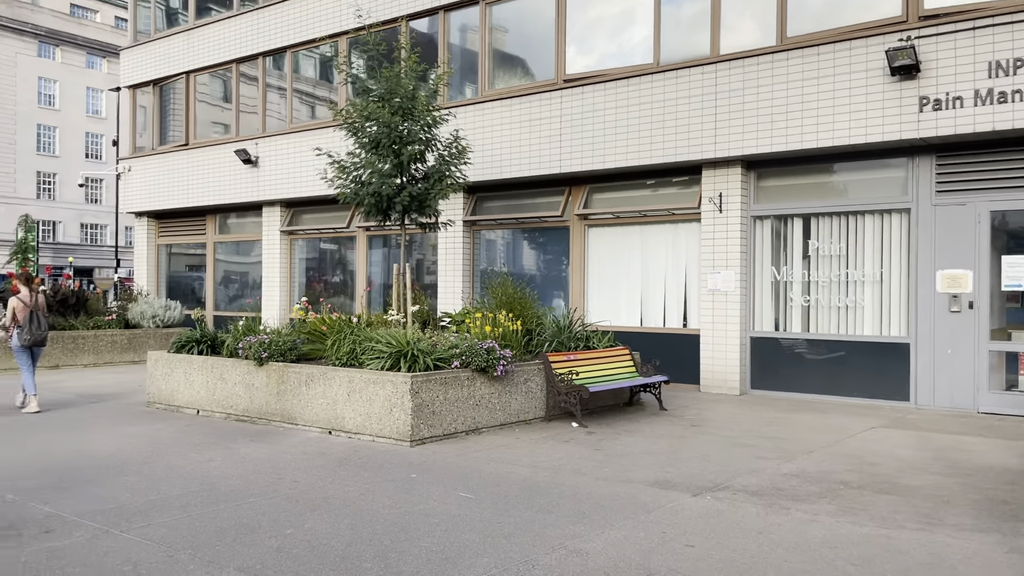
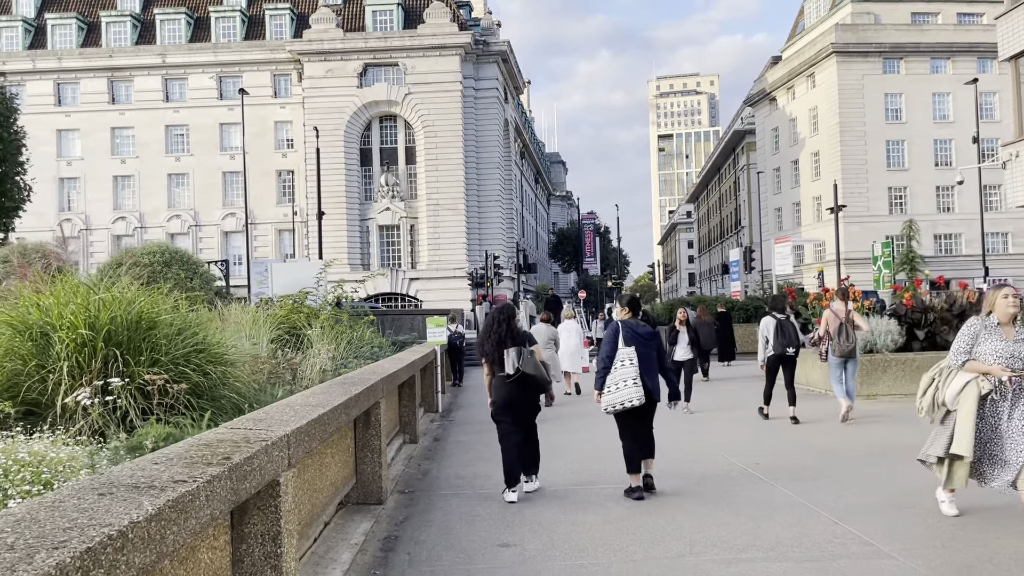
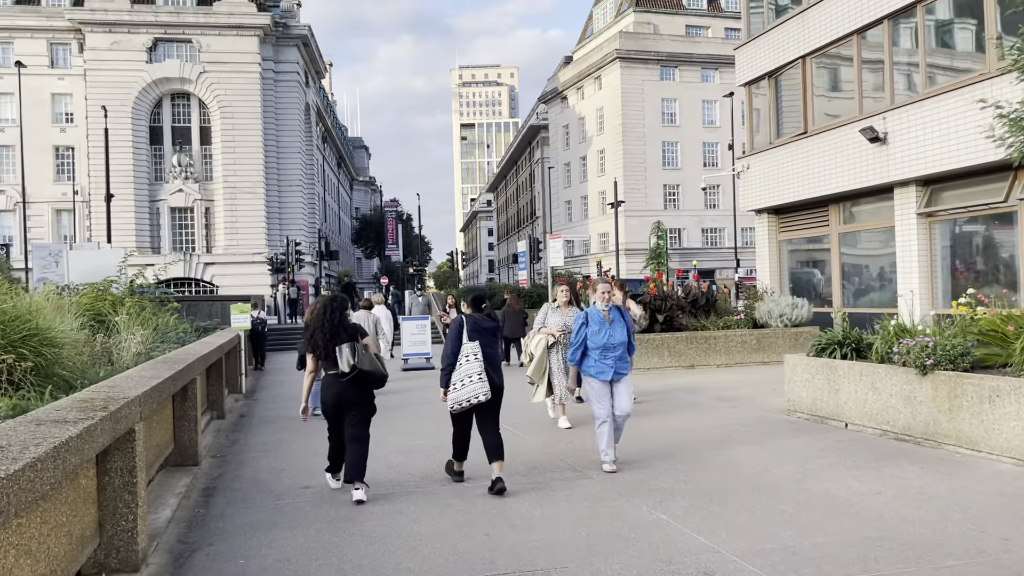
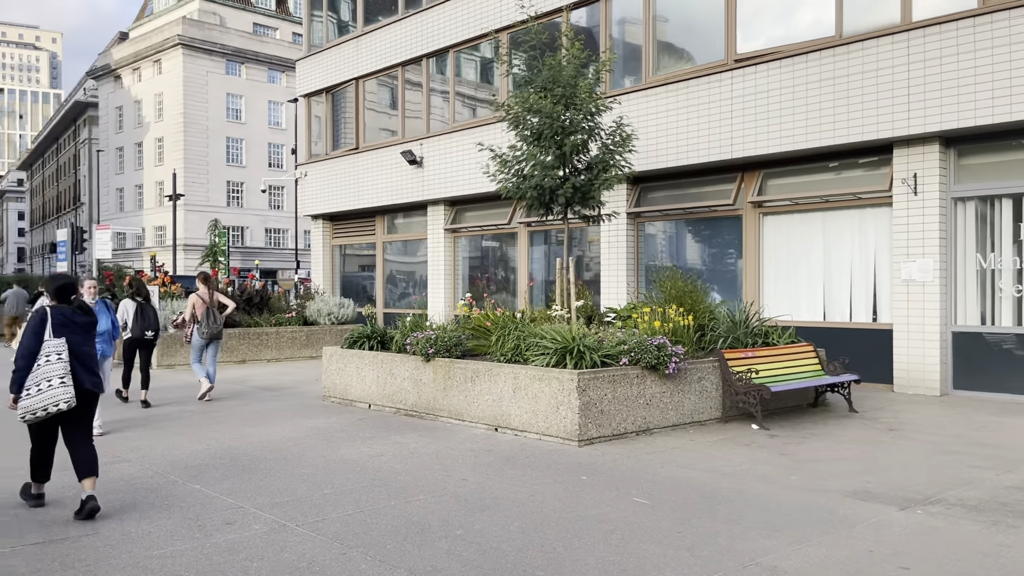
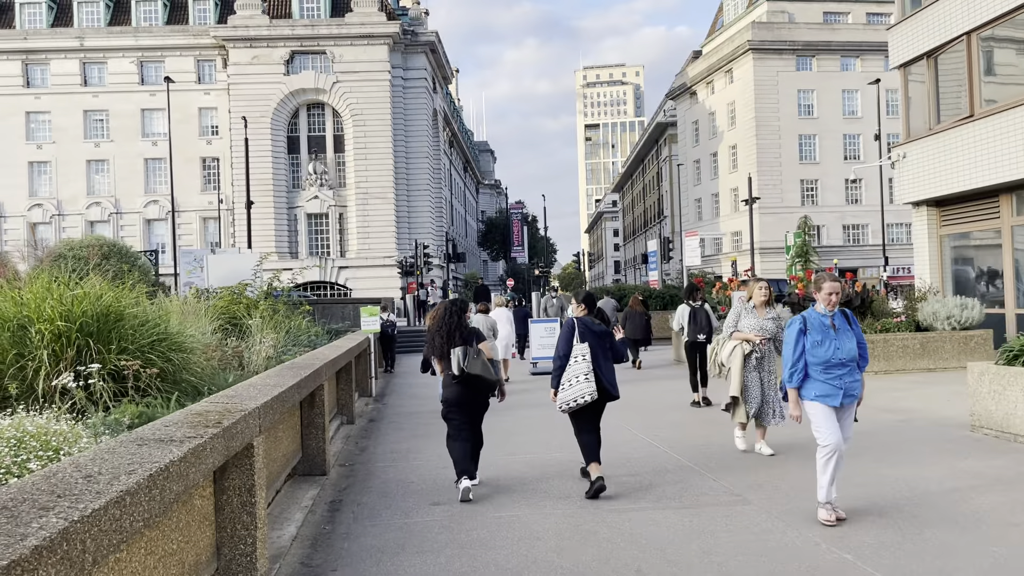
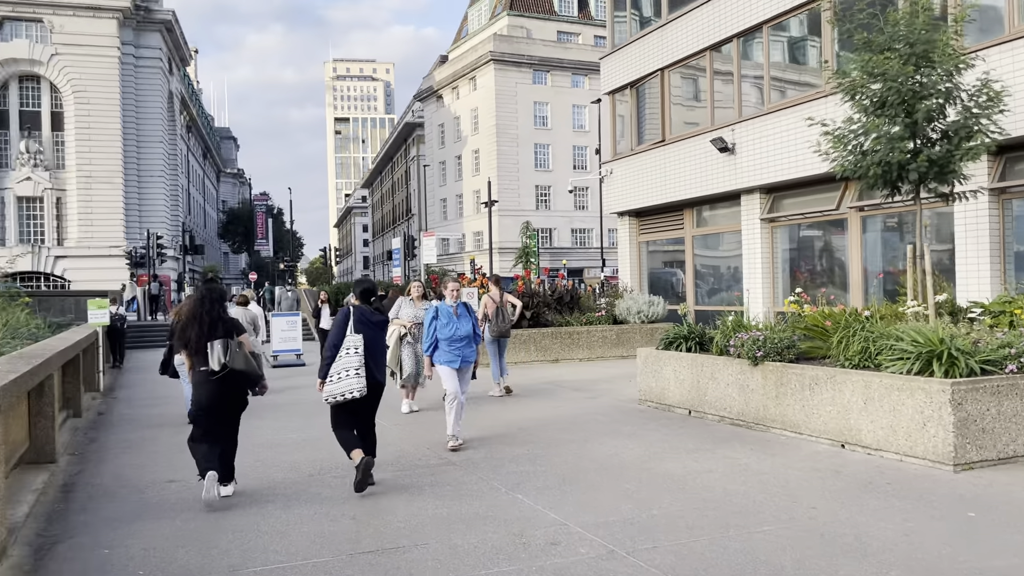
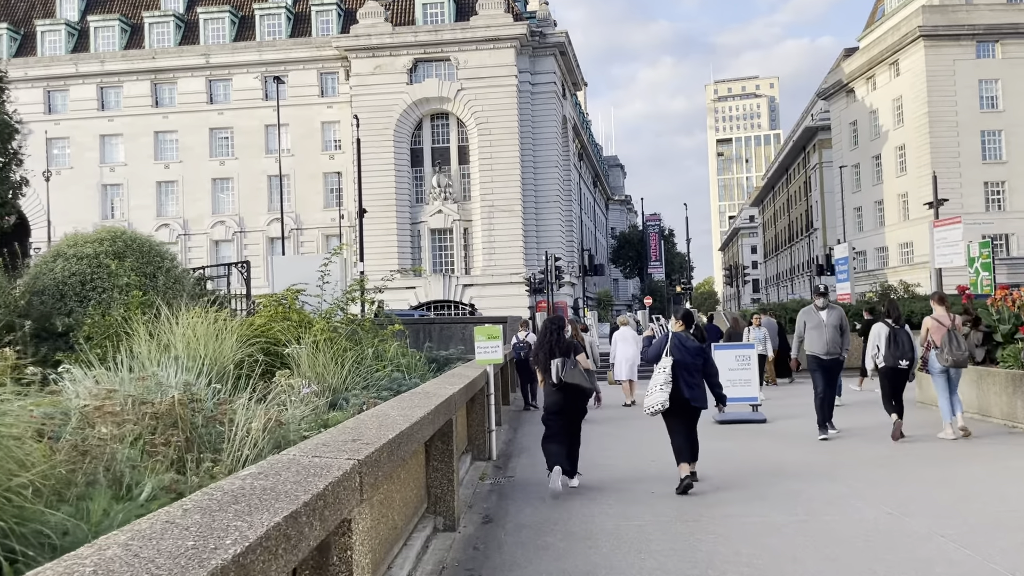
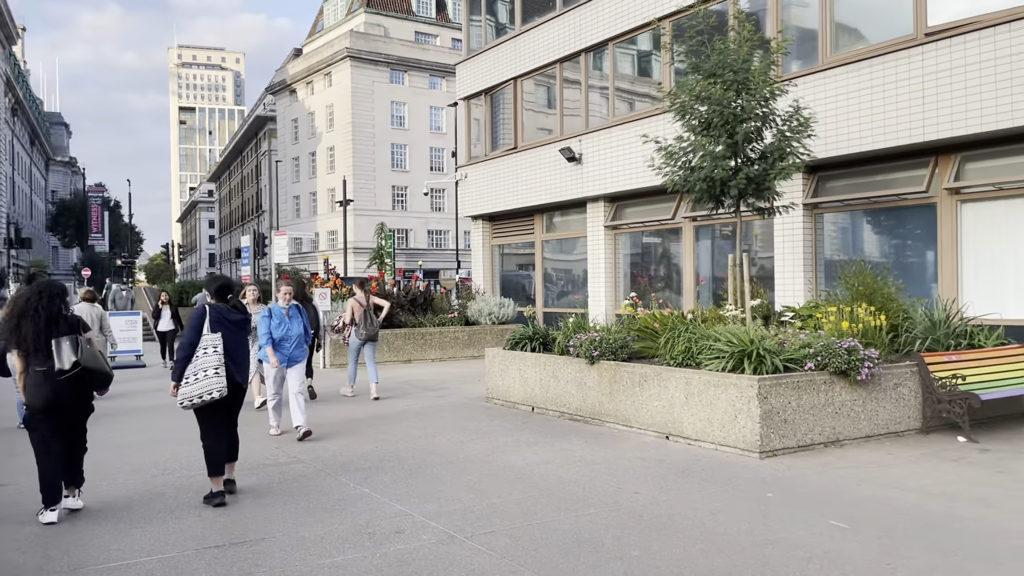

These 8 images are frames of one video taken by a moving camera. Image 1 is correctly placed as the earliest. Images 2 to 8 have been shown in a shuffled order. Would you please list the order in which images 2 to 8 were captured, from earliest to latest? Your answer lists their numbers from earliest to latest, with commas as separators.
4, 8, 6, 3, 5, 2, 7
